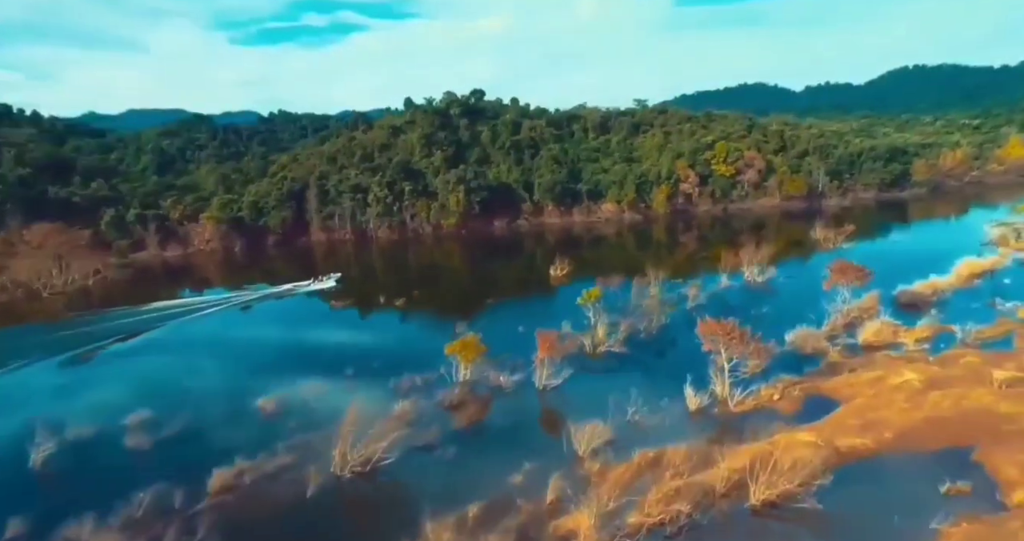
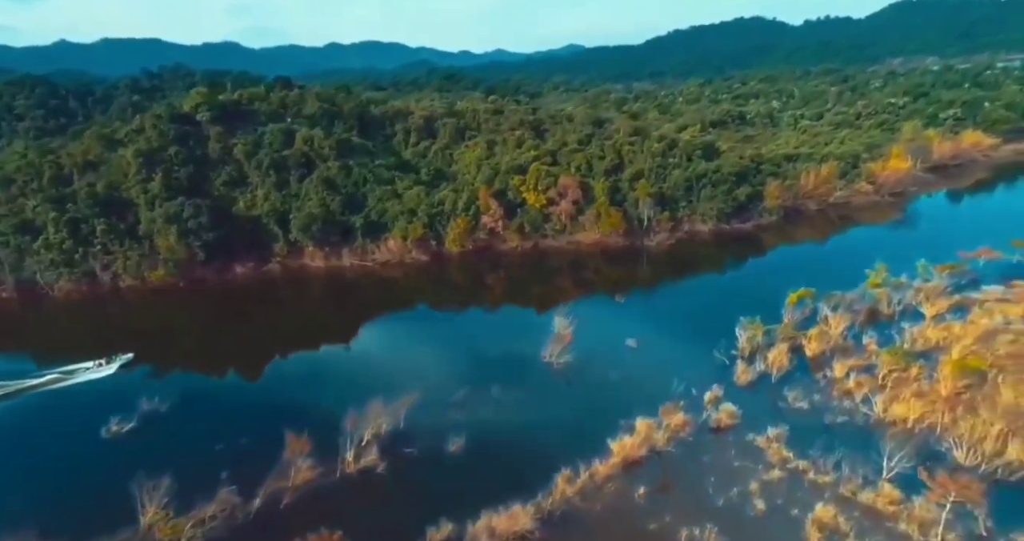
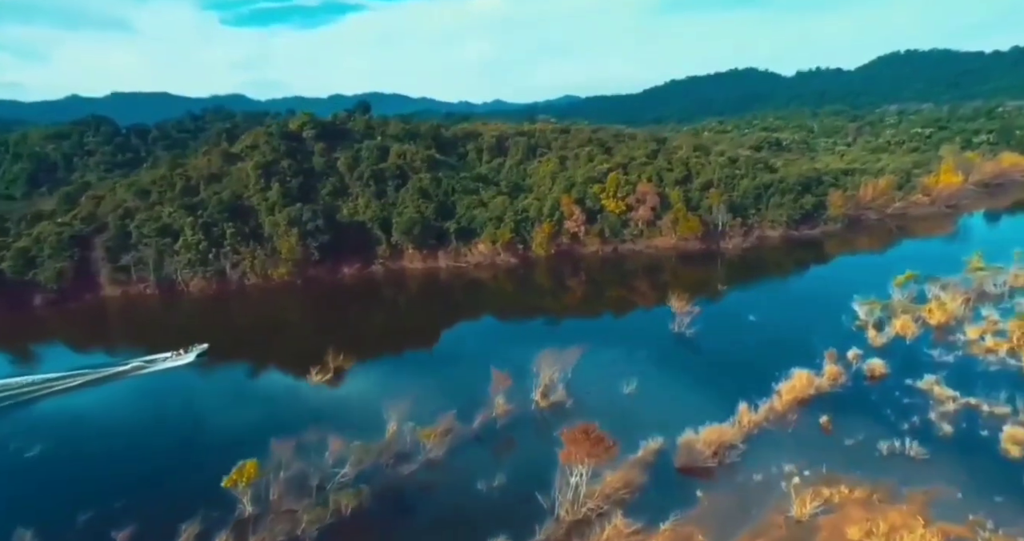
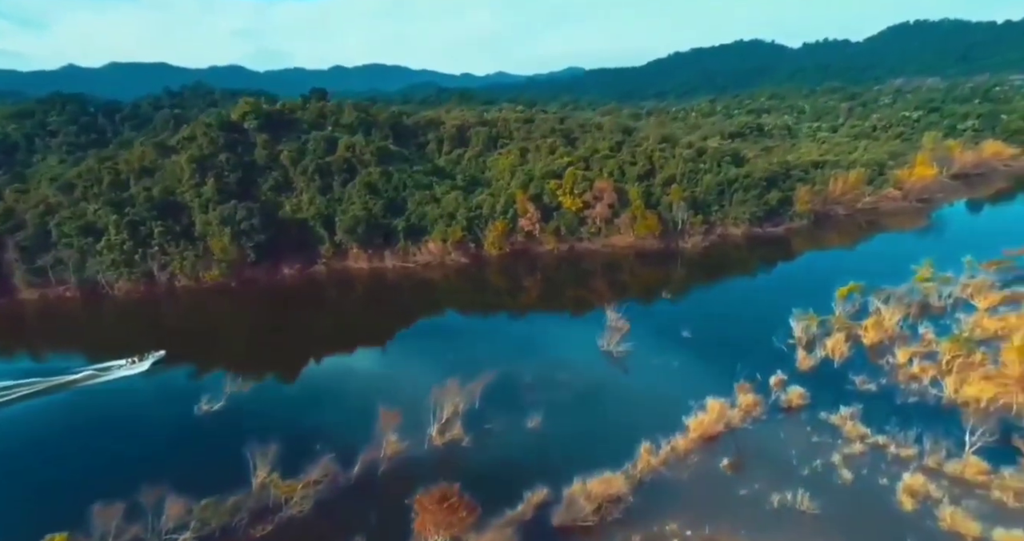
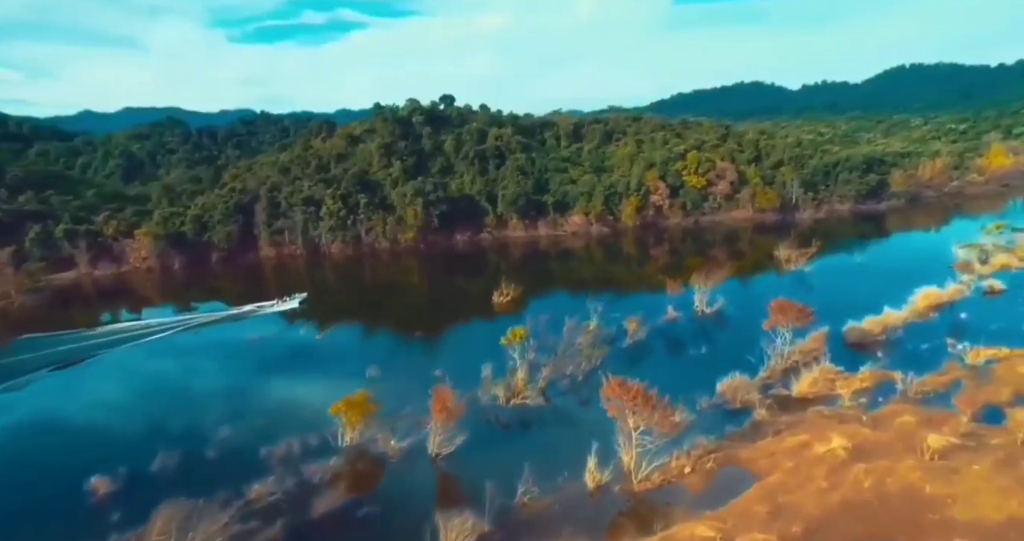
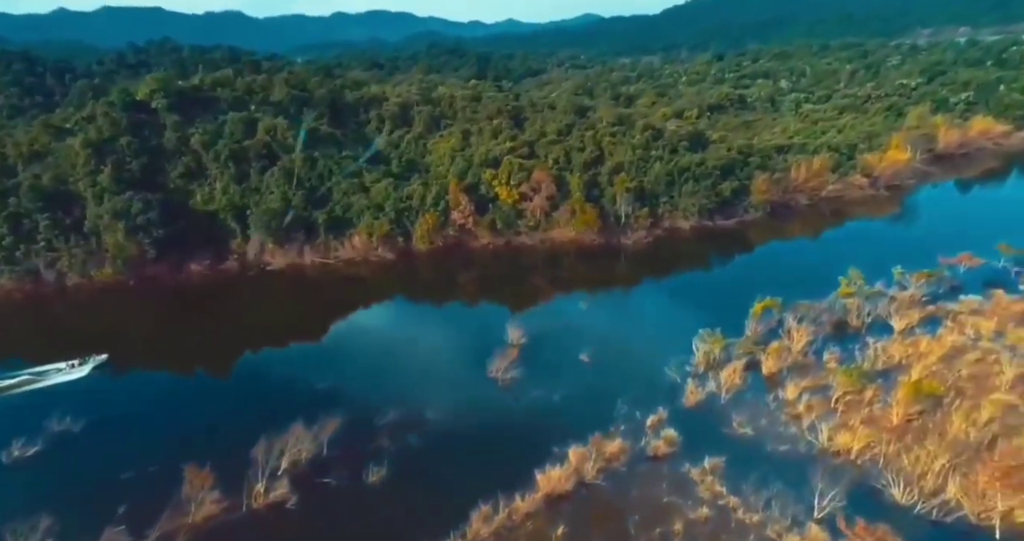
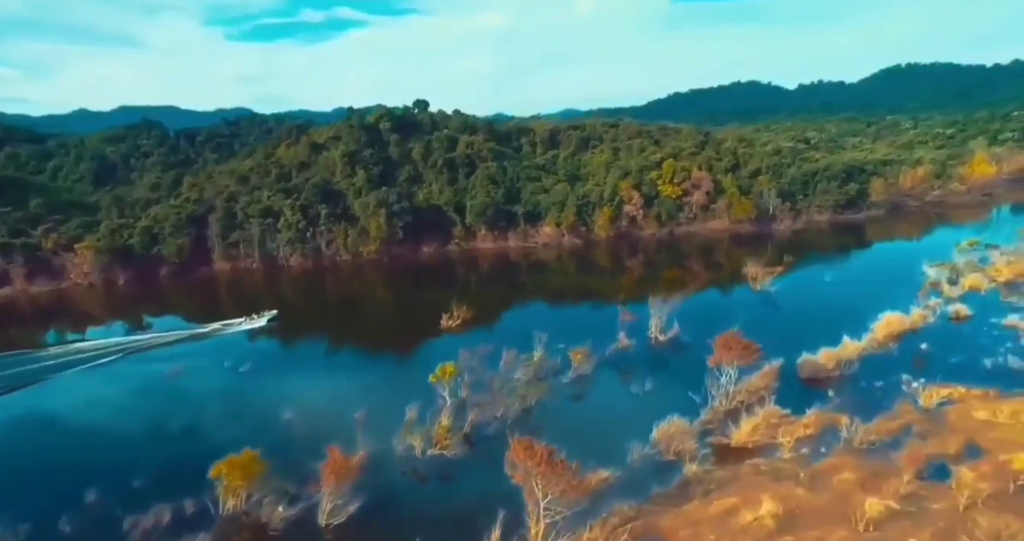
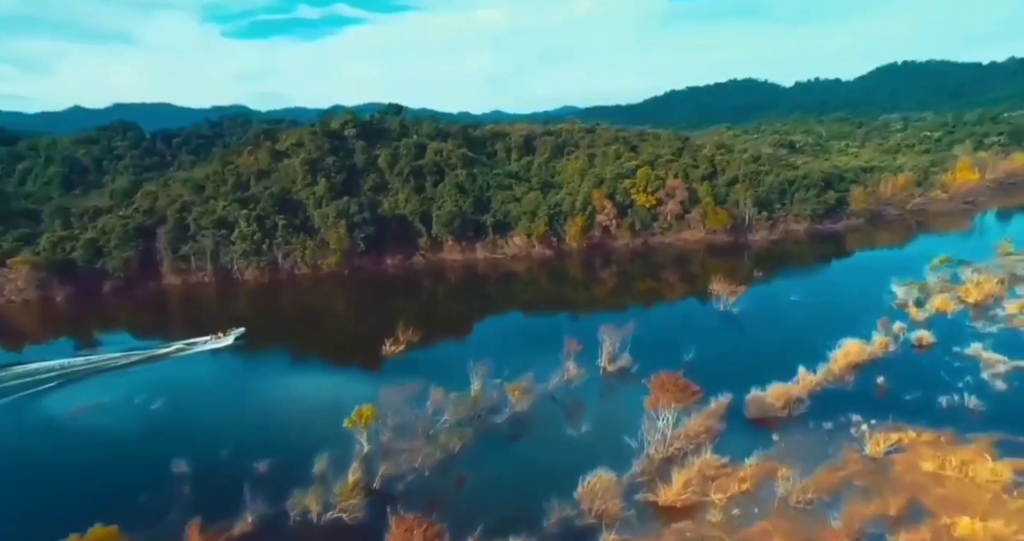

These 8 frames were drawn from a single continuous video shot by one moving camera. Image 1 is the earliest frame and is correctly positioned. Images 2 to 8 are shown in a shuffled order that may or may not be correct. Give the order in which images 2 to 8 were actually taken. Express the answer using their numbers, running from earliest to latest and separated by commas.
5, 7, 8, 3, 4, 2, 6
